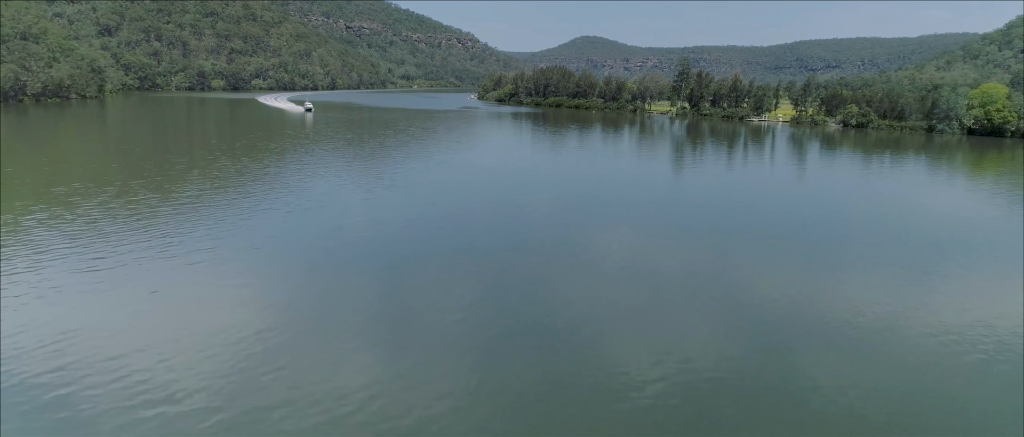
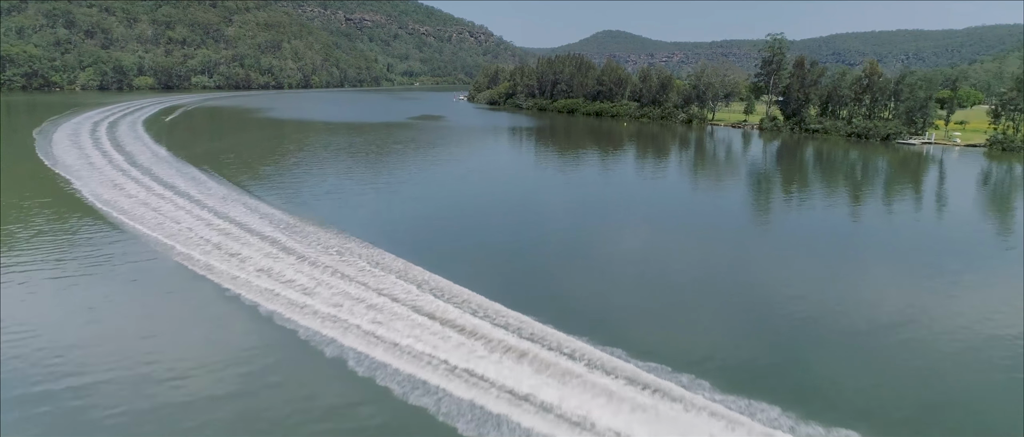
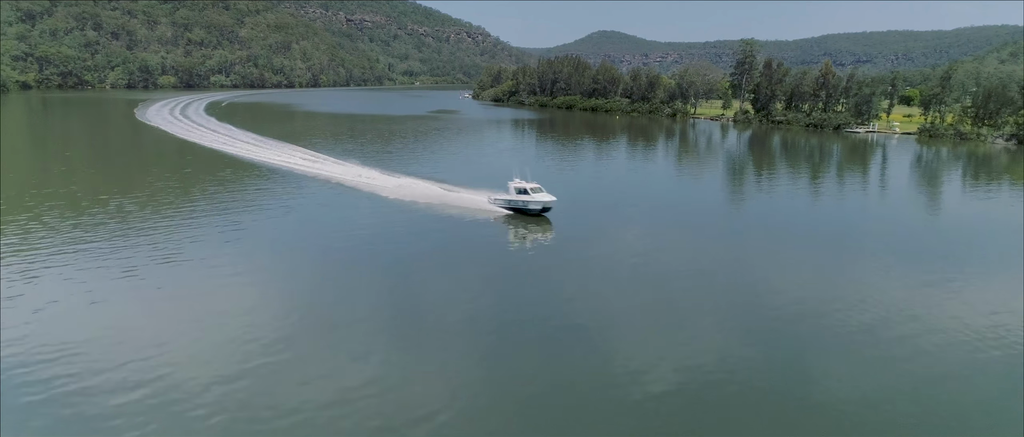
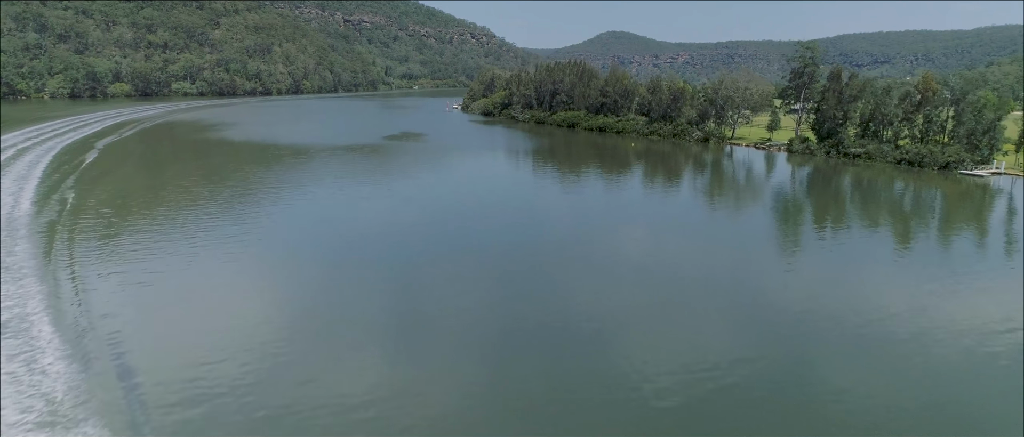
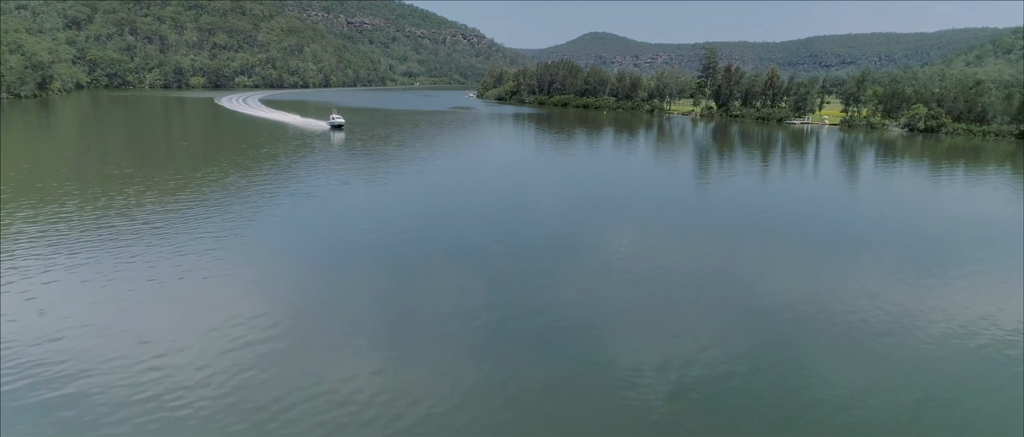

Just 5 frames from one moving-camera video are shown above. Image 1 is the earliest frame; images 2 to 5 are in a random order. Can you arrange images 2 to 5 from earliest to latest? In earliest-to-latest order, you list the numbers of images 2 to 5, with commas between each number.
5, 3, 2, 4
